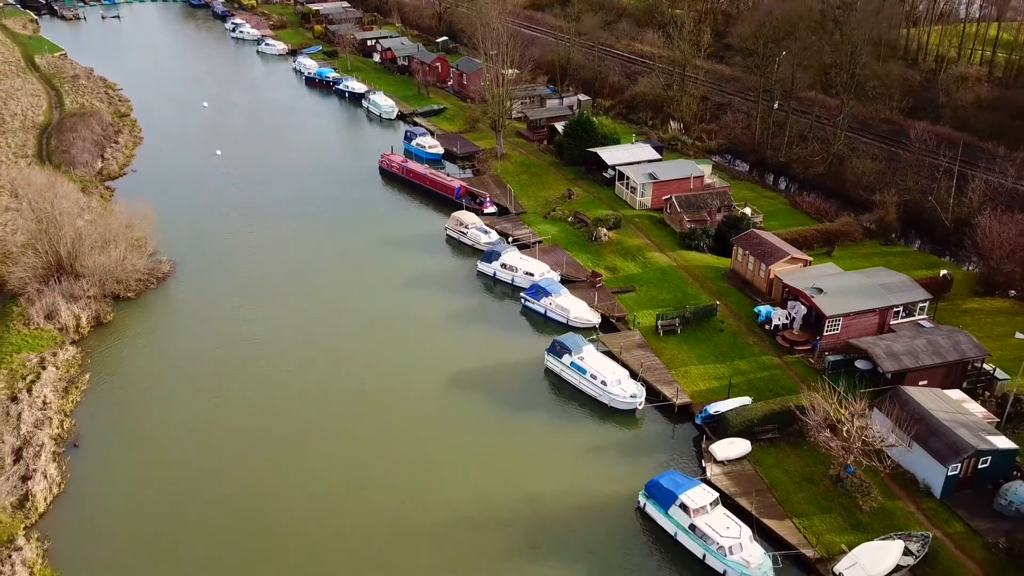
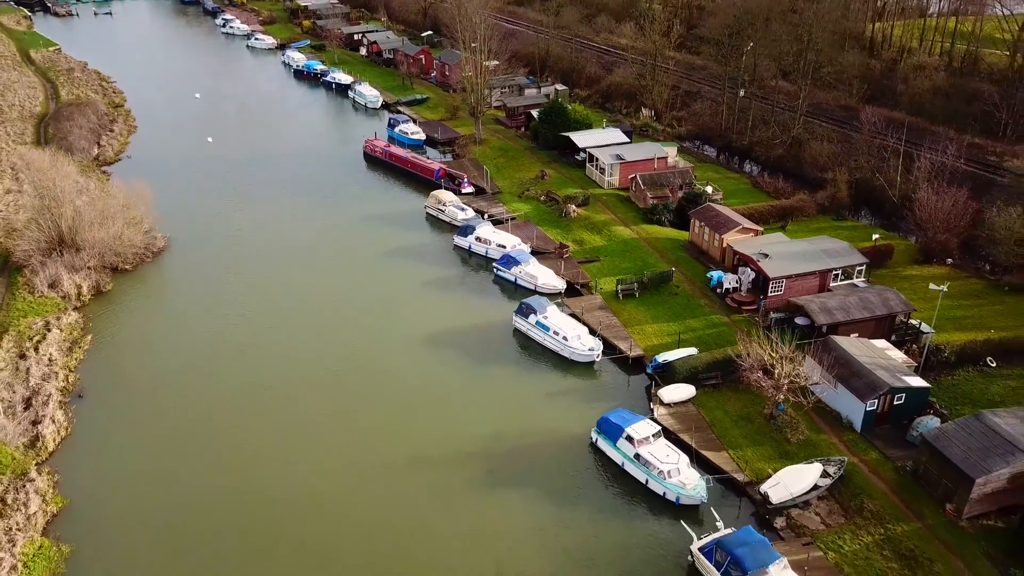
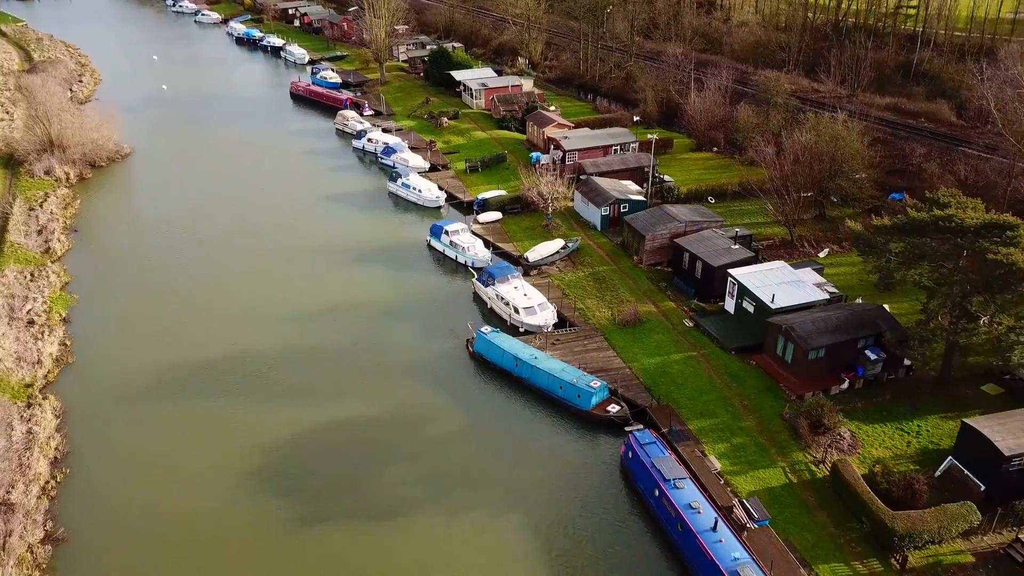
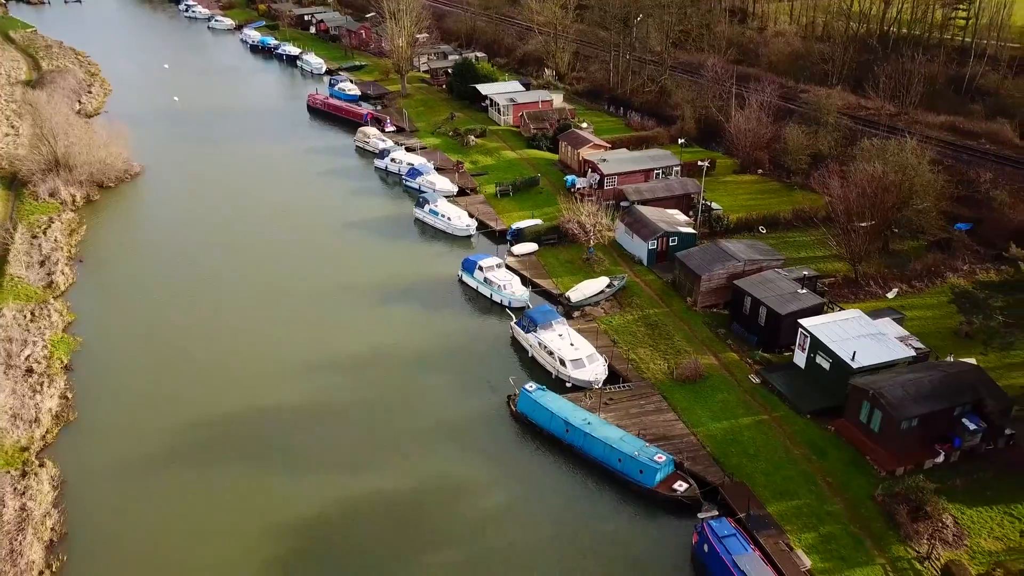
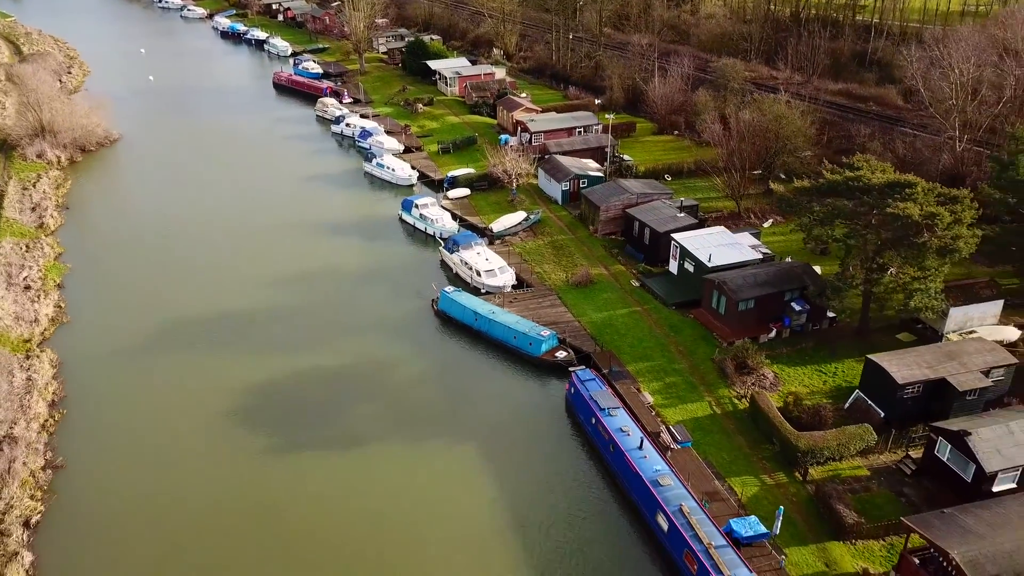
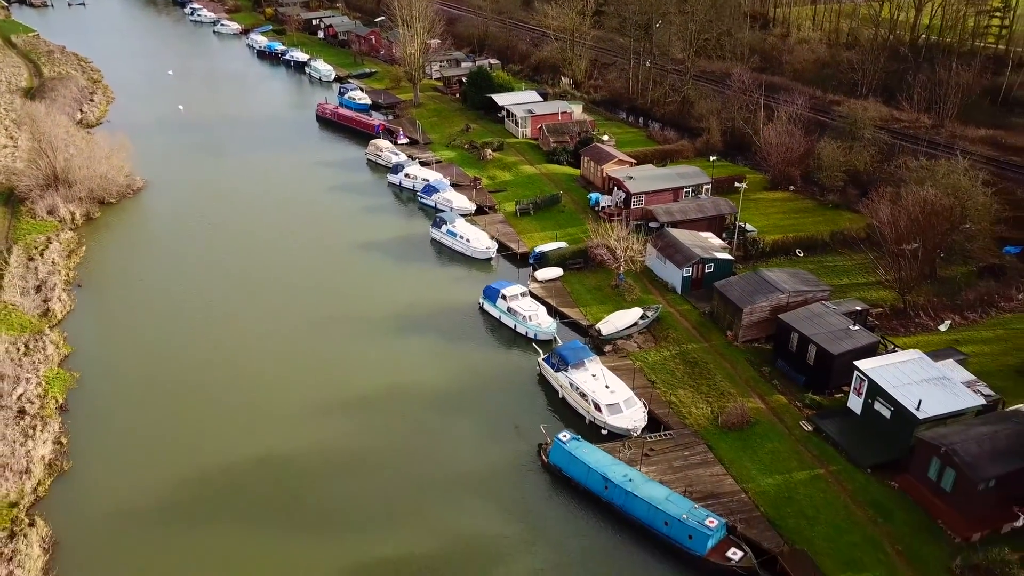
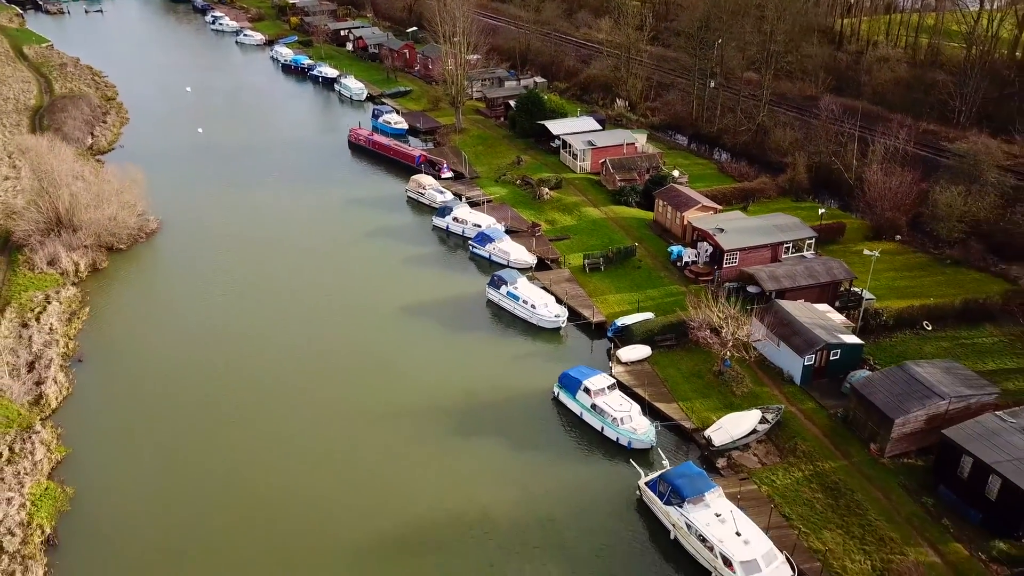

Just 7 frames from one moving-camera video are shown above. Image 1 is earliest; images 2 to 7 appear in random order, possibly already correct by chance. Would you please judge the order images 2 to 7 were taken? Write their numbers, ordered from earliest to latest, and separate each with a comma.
2, 7, 6, 4, 3, 5
